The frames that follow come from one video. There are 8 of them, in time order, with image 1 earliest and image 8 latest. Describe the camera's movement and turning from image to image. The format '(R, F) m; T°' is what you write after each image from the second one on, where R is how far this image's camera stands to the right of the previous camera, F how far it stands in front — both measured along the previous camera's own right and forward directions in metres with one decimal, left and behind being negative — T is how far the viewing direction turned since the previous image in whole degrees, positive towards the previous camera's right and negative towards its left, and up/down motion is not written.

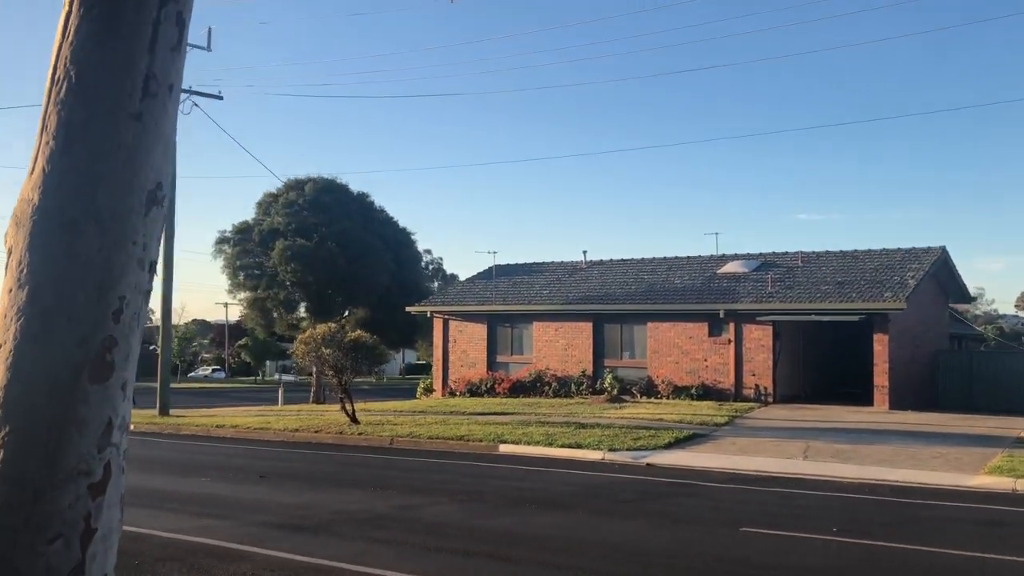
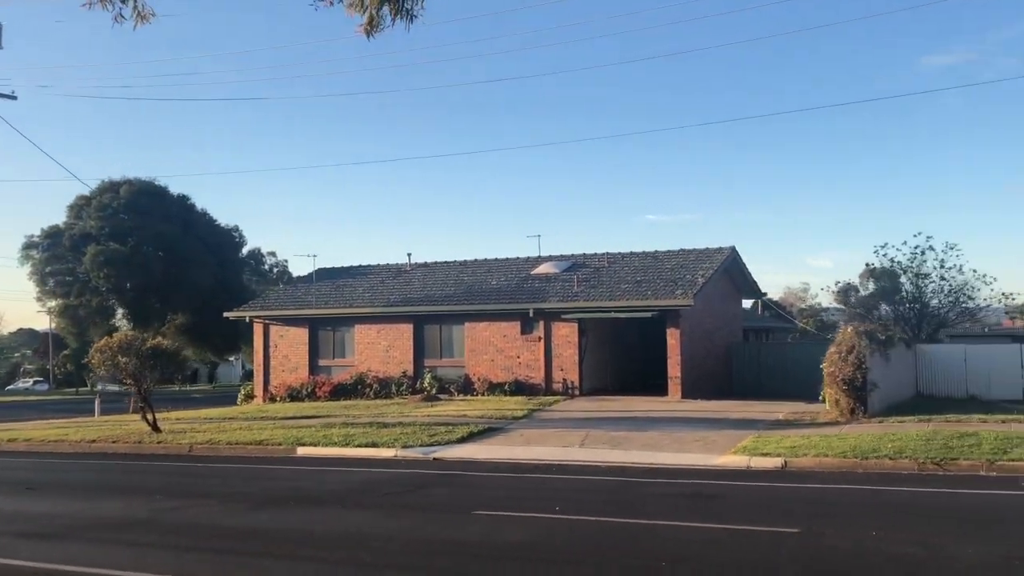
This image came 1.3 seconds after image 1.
(+1.2, -0.8) m; +9°
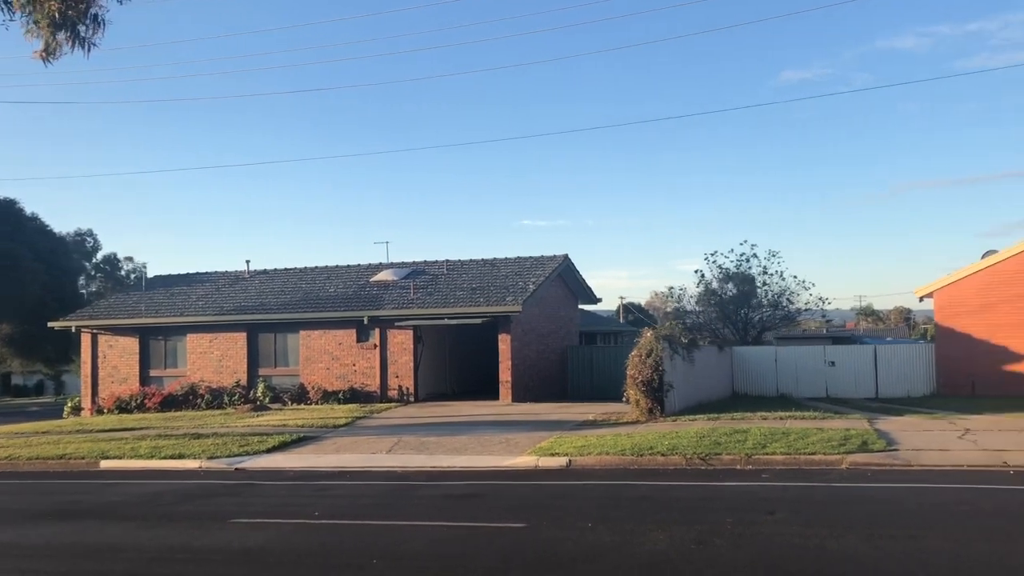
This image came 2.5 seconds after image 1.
(+1.3, -0.5) m; +8°
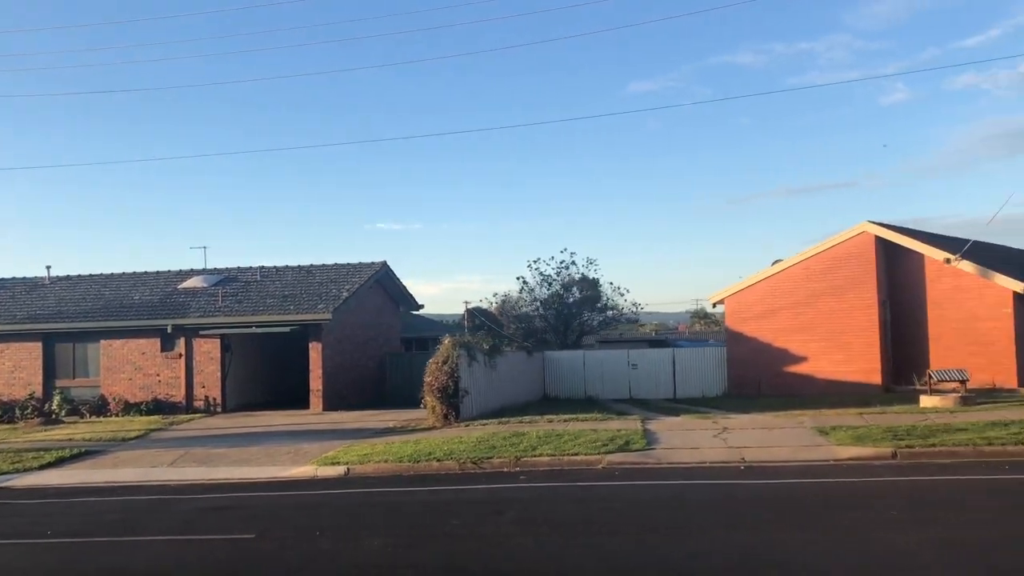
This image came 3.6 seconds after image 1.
(+1.2, -0.4) m; +9°
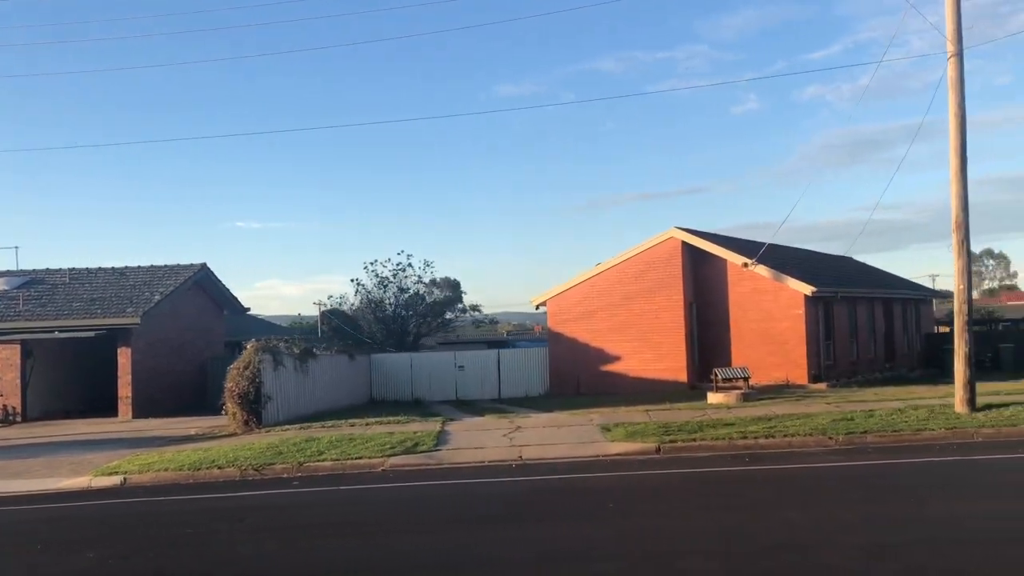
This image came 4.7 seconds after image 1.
(+1.3, -0.3) m; +8°
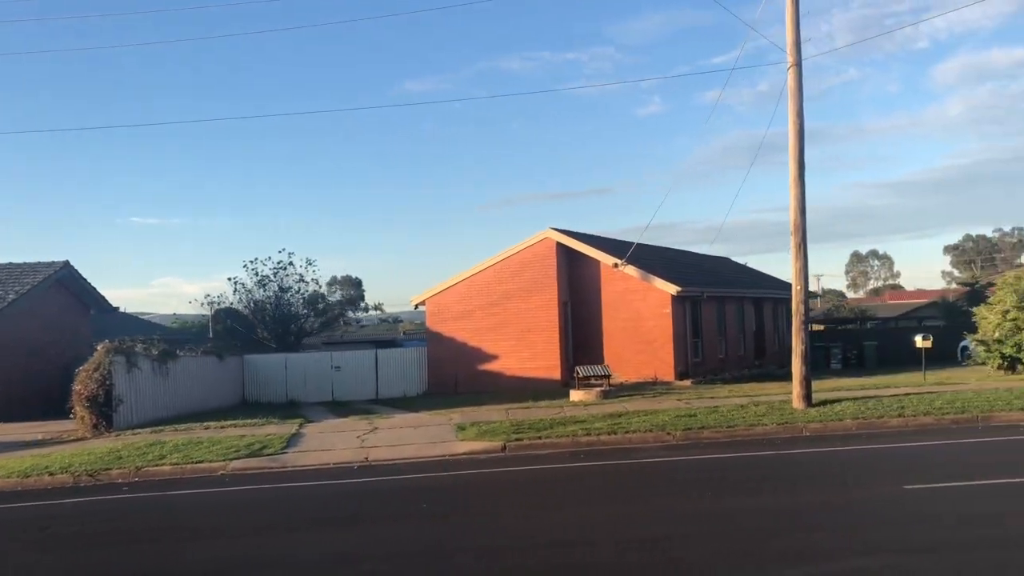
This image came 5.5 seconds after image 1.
(+0.9, -0.1) m; +6°
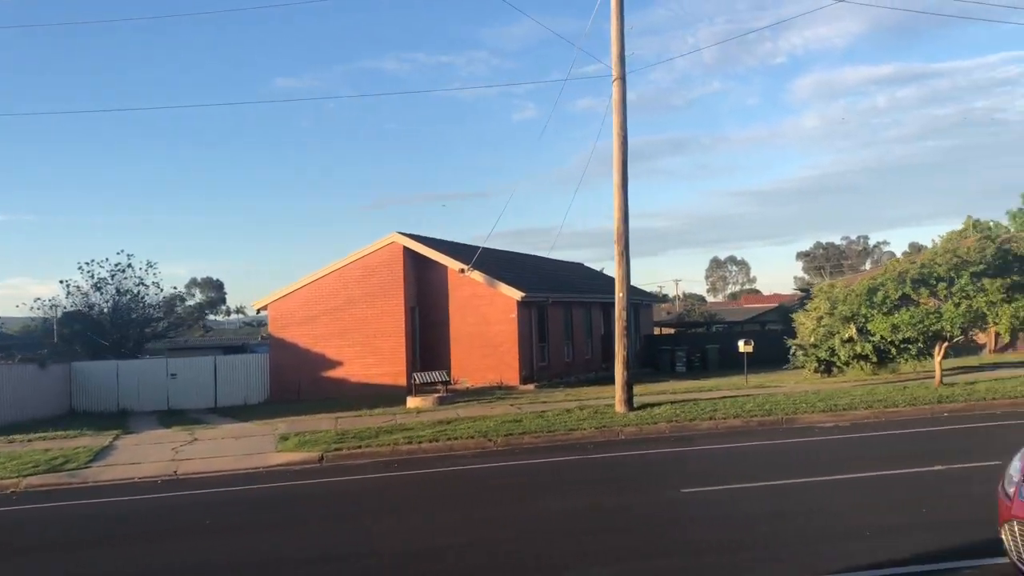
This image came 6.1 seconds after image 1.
(+0.8, 0.0) m; +8°
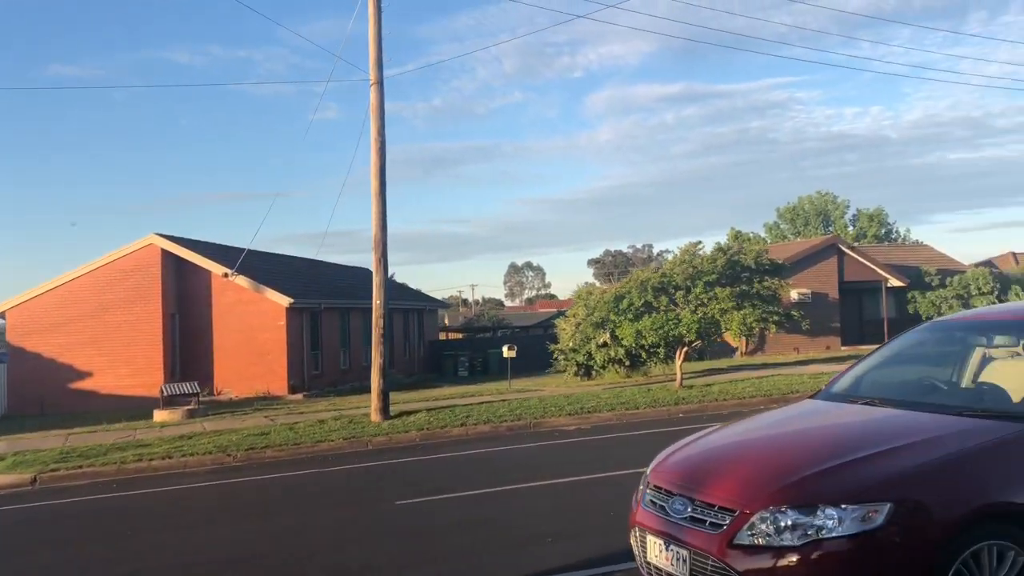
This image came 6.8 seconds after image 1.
(+0.8, +0.1) m; +12°
